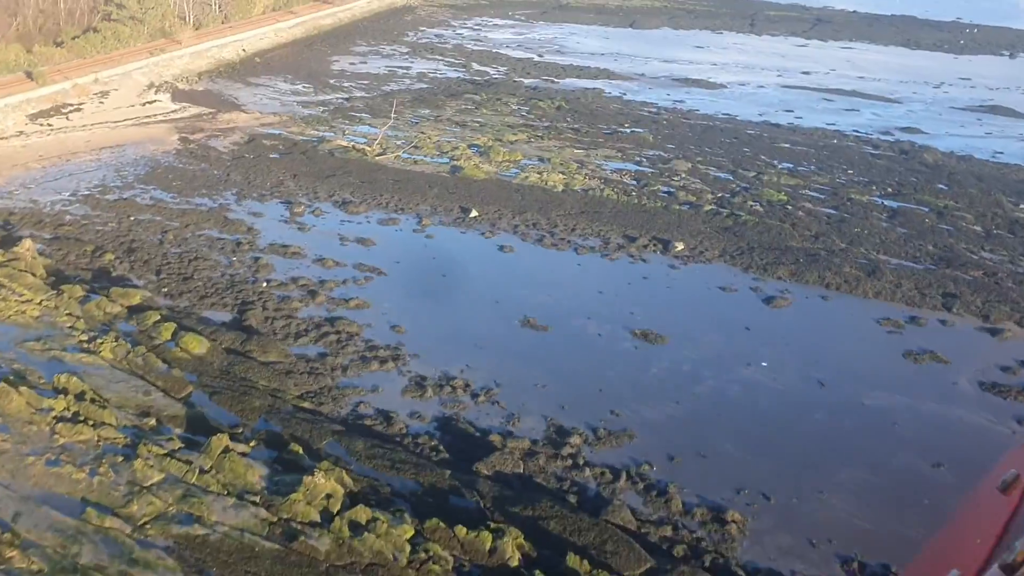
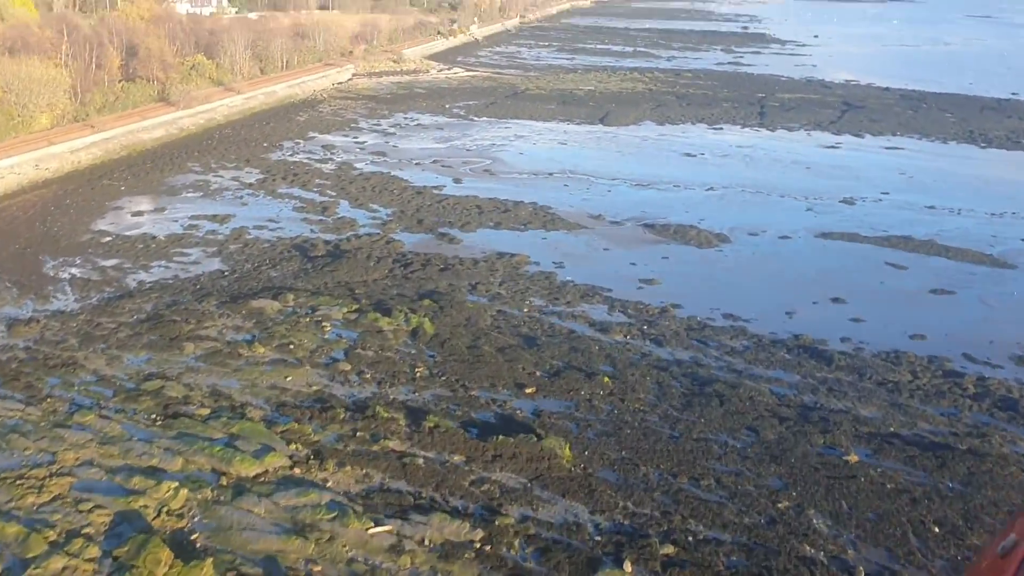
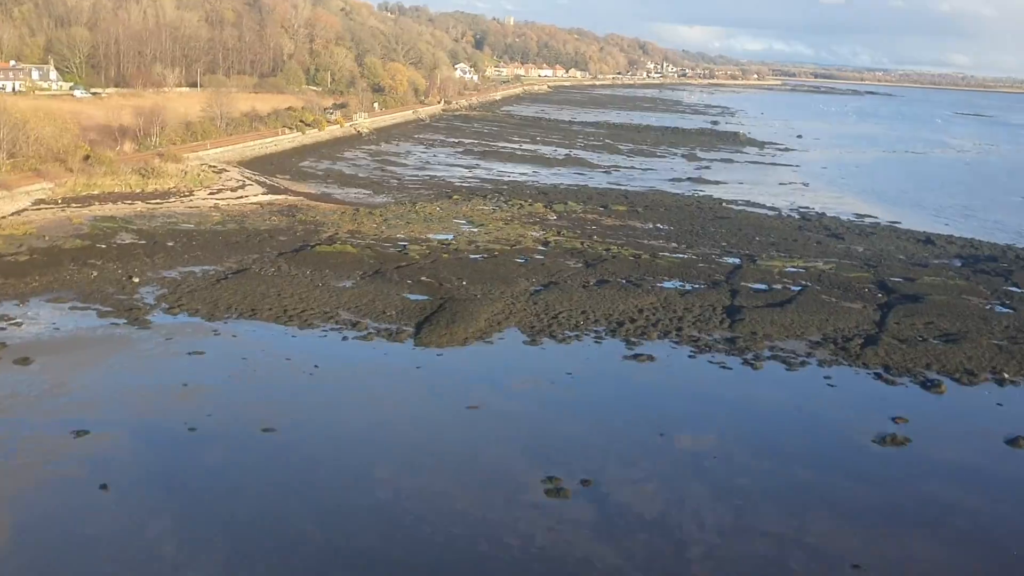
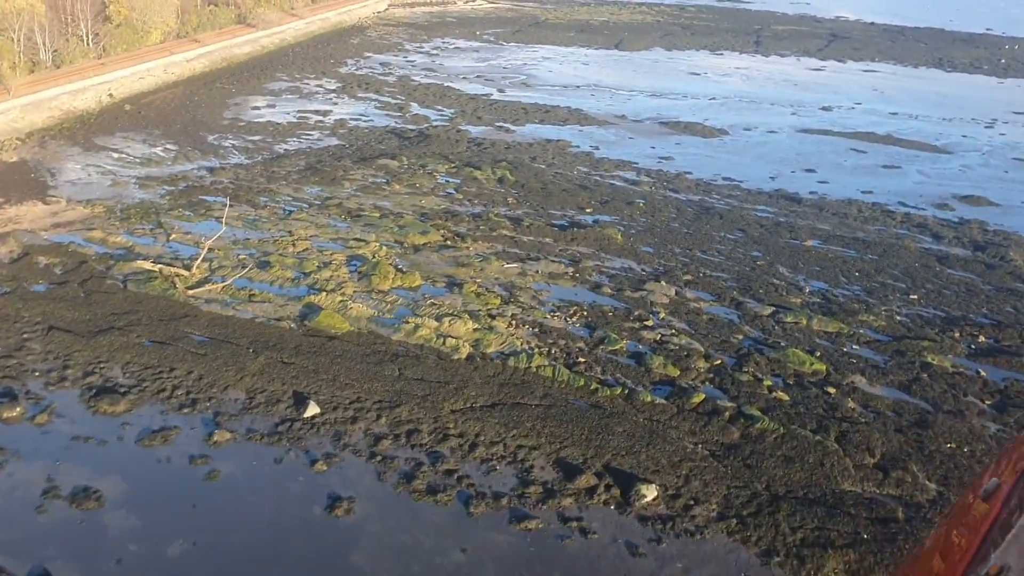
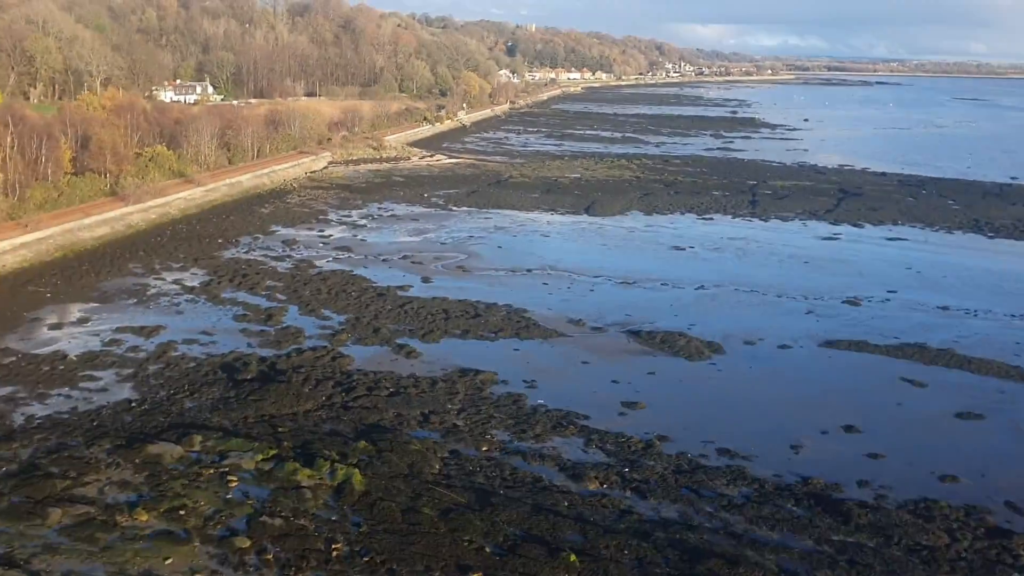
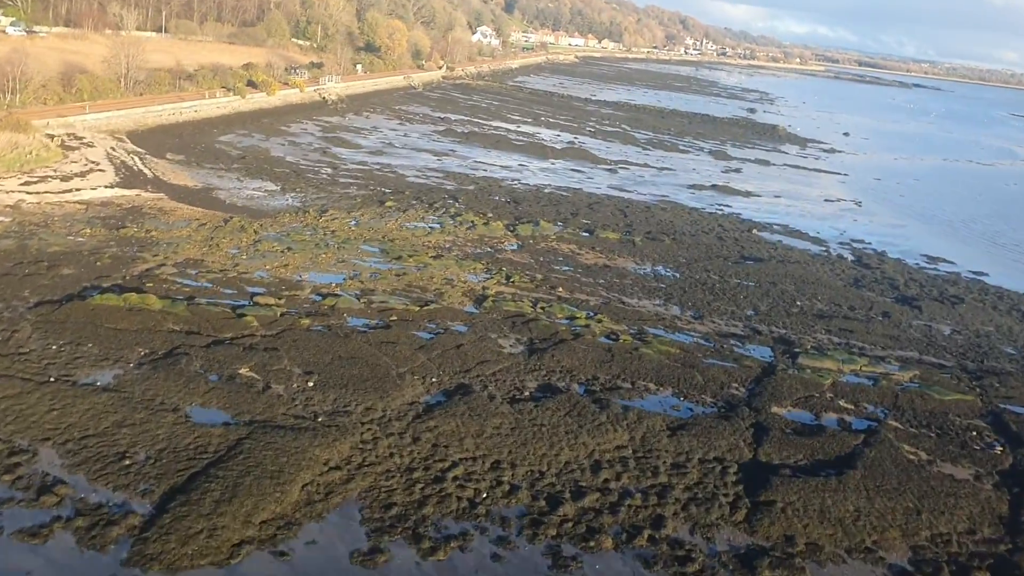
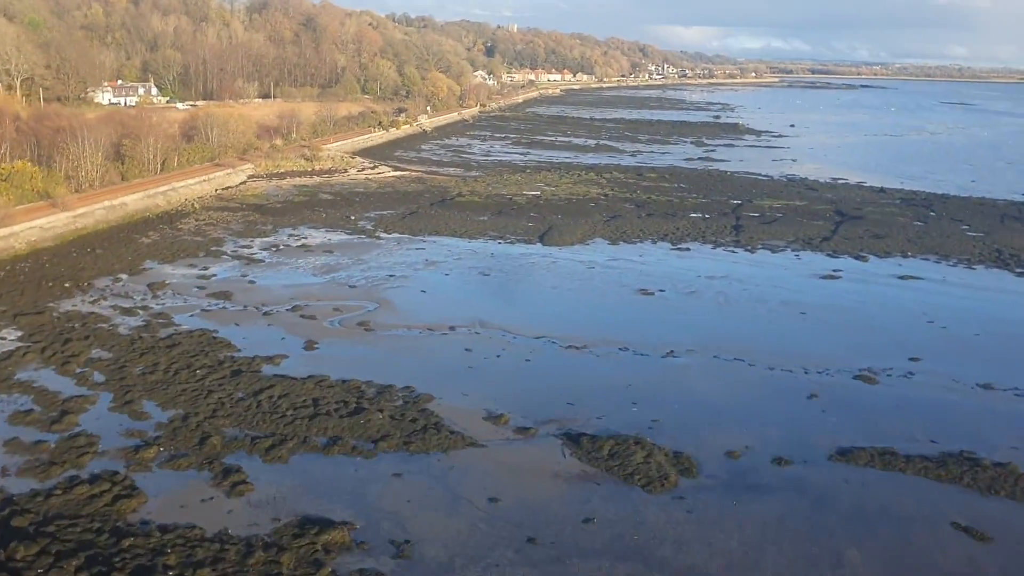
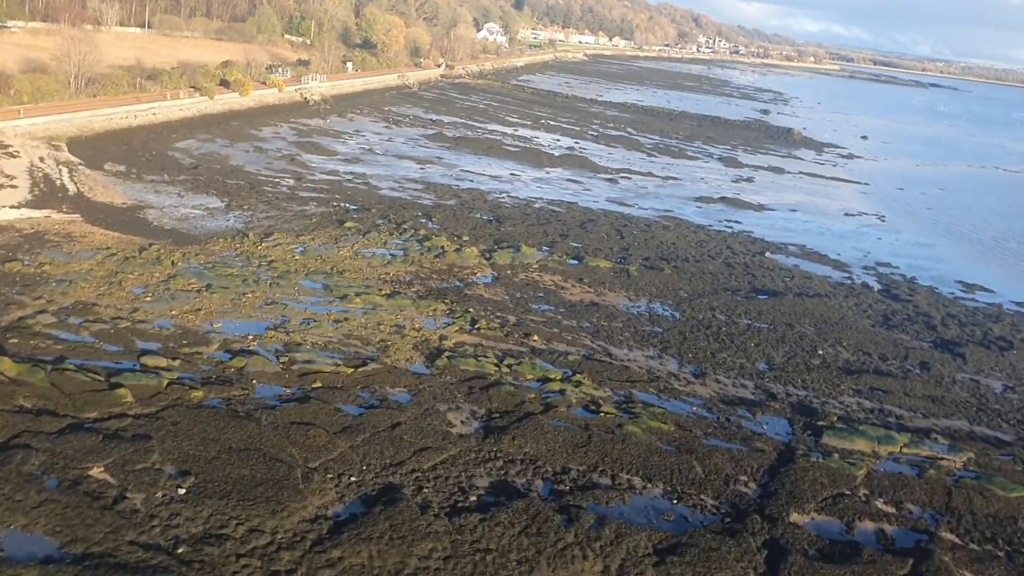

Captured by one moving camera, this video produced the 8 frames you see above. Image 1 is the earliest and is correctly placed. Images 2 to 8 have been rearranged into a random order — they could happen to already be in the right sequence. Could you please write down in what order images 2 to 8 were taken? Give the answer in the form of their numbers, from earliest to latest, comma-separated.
4, 2, 5, 7, 3, 6, 8
